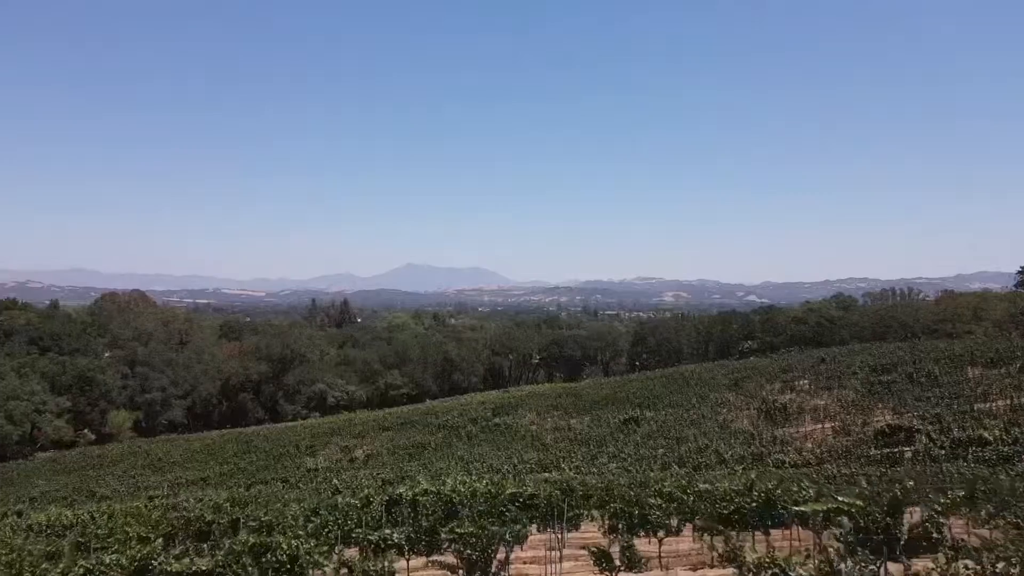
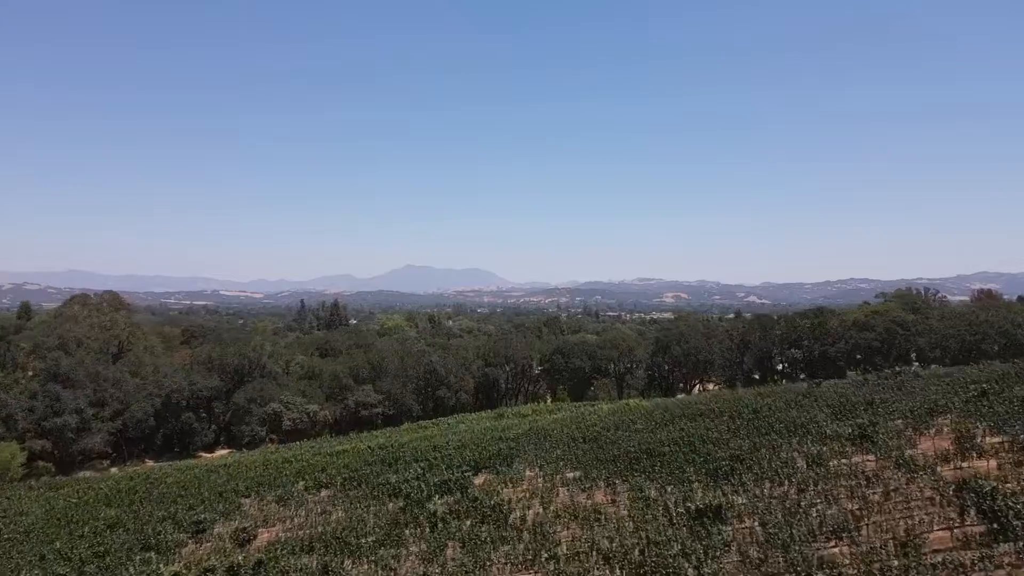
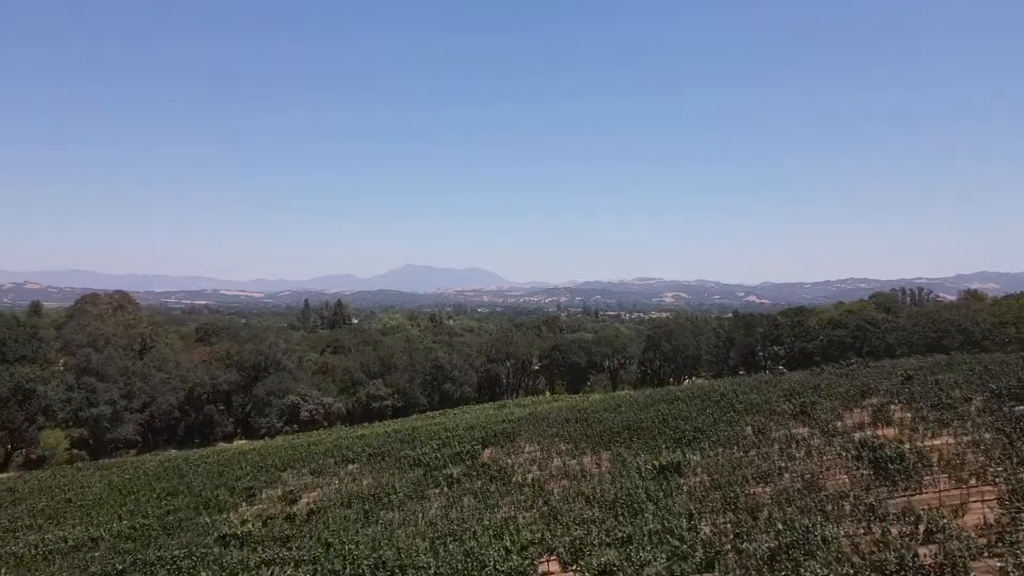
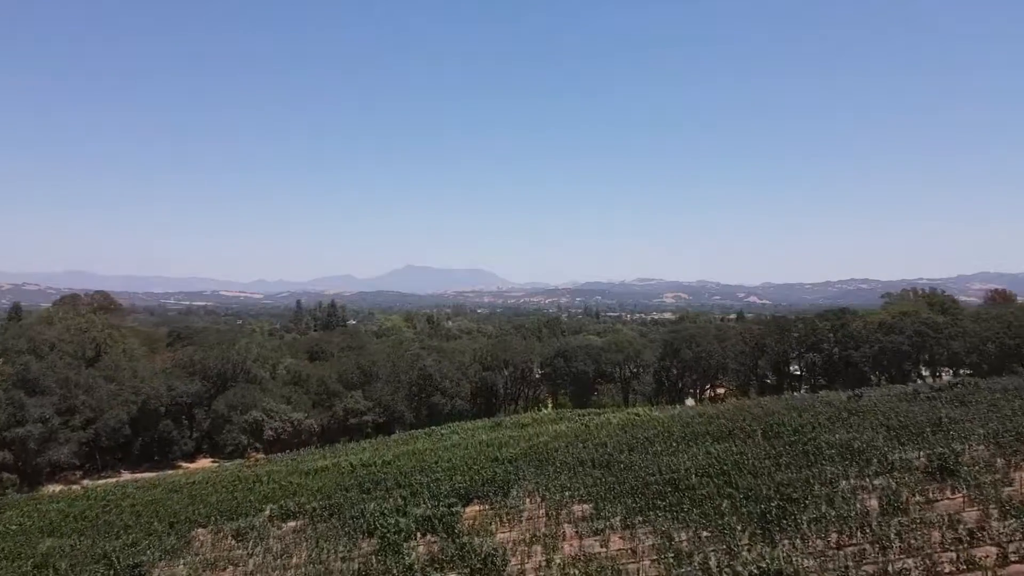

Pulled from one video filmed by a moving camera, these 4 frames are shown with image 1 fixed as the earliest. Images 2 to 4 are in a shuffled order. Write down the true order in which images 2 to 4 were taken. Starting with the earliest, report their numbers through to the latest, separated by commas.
3, 2, 4
